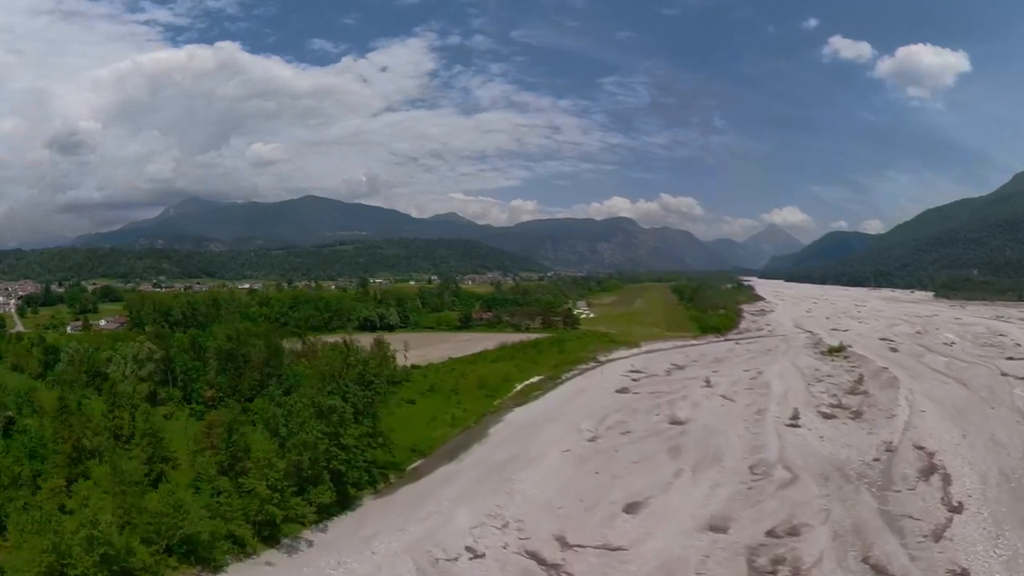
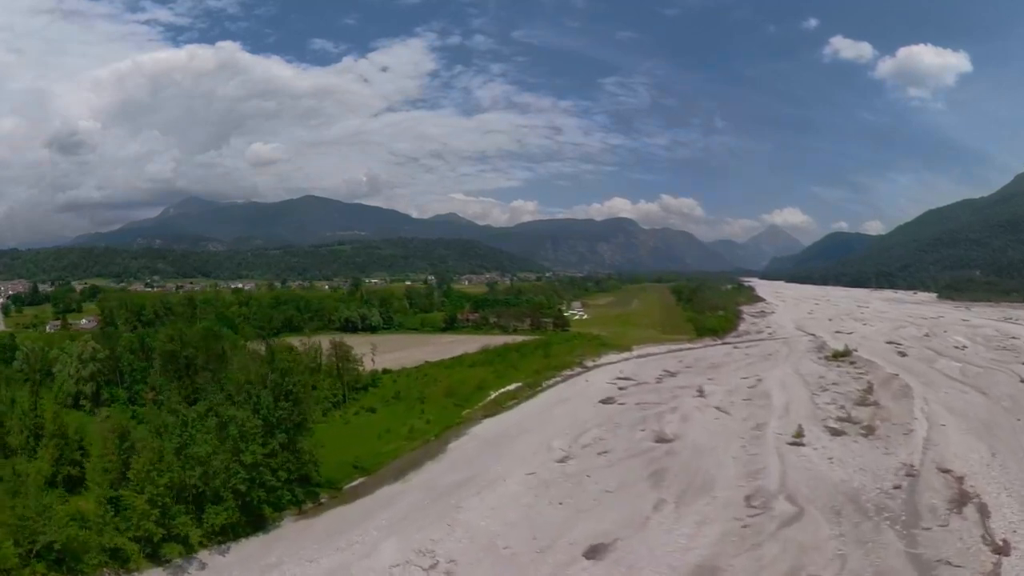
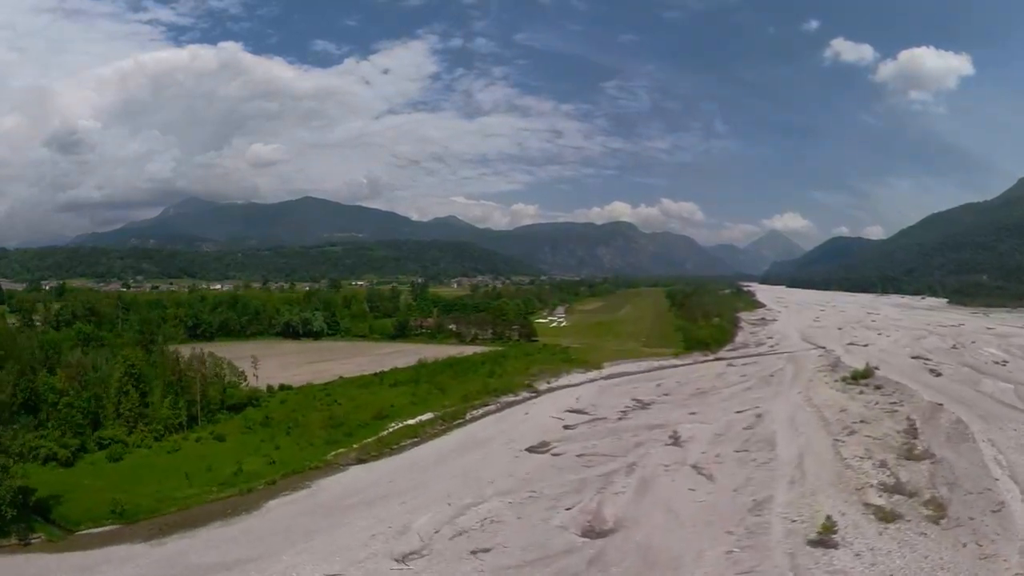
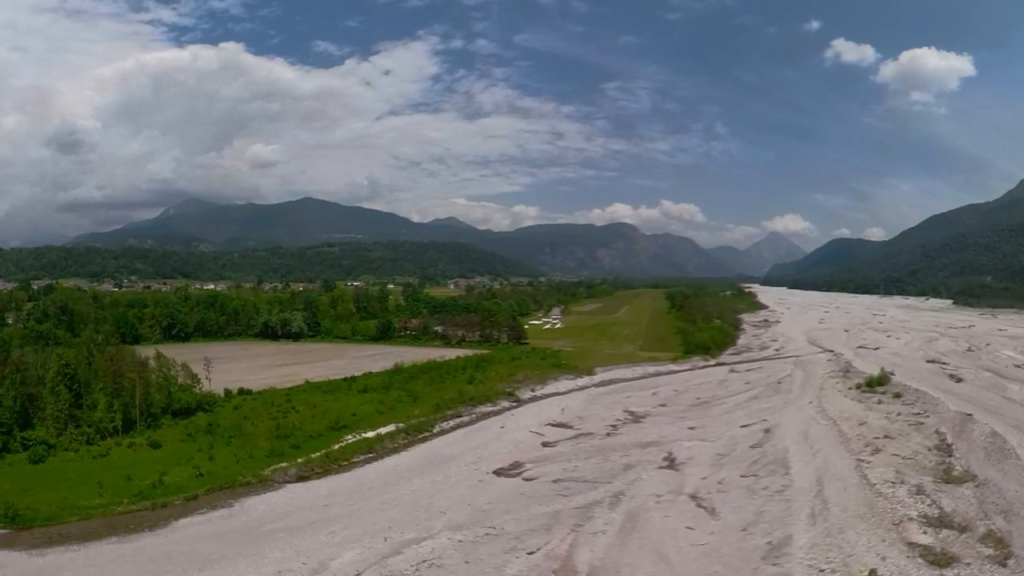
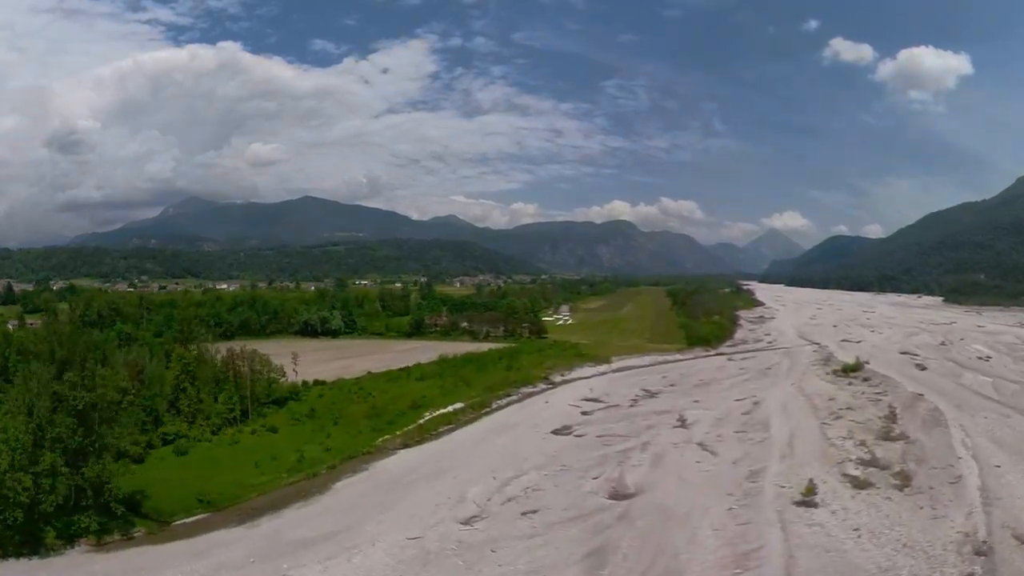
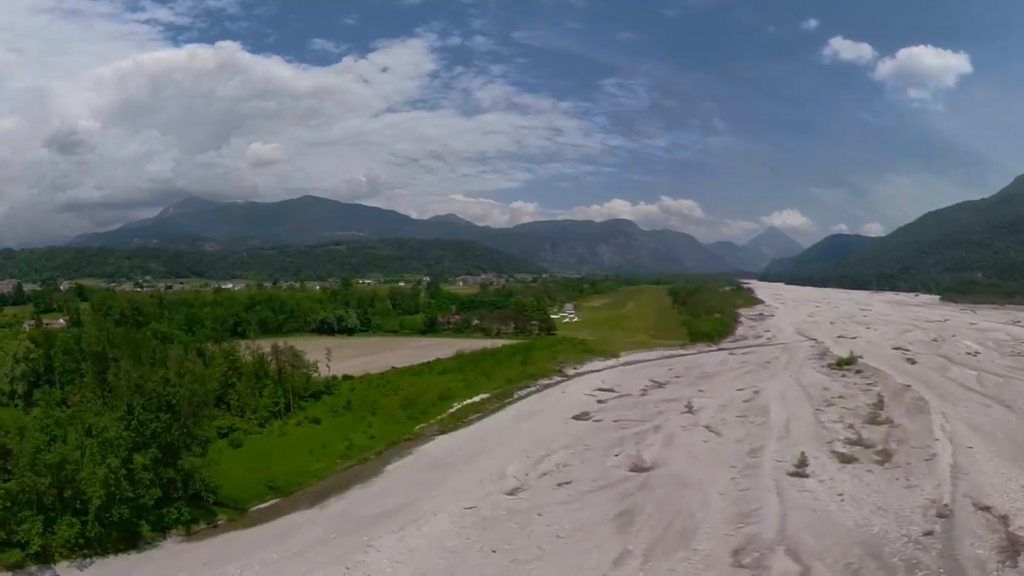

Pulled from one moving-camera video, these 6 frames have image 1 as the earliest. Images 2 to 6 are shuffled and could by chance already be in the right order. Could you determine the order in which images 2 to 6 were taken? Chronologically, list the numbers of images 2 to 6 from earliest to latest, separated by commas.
2, 6, 5, 3, 4
